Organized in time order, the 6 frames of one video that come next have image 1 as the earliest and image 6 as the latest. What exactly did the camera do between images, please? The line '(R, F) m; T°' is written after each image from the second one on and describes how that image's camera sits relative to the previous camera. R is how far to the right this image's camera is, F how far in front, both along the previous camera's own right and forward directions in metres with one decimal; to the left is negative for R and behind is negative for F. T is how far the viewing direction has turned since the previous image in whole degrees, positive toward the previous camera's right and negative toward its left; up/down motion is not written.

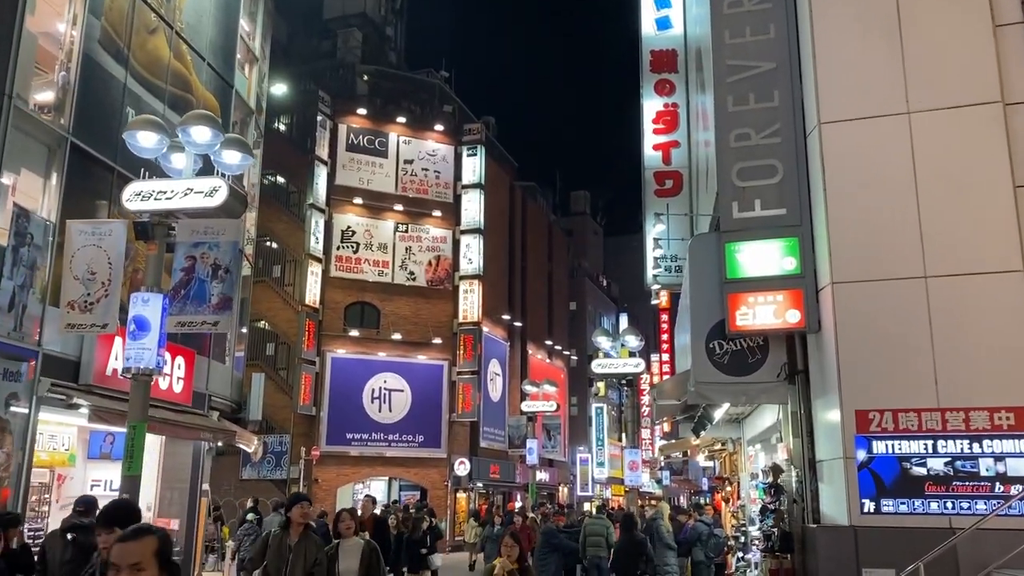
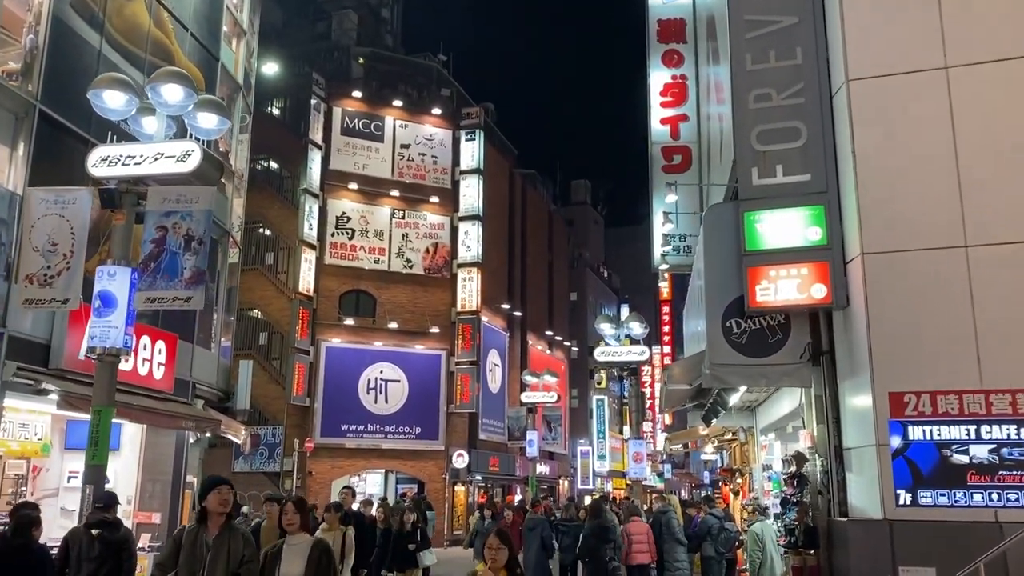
(0.0, +0.7) m; 0°
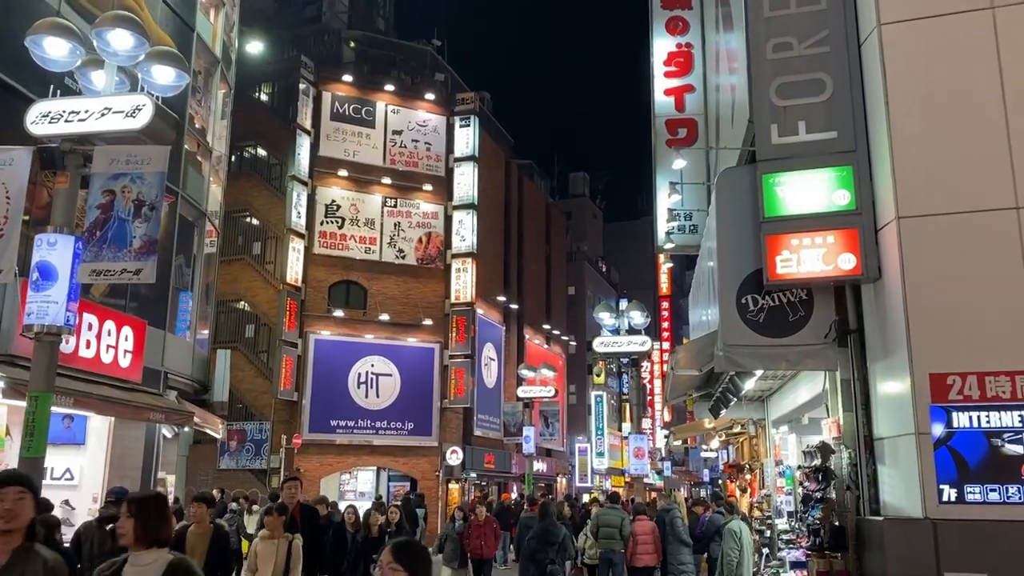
(+0.1, +0.9) m; 0°
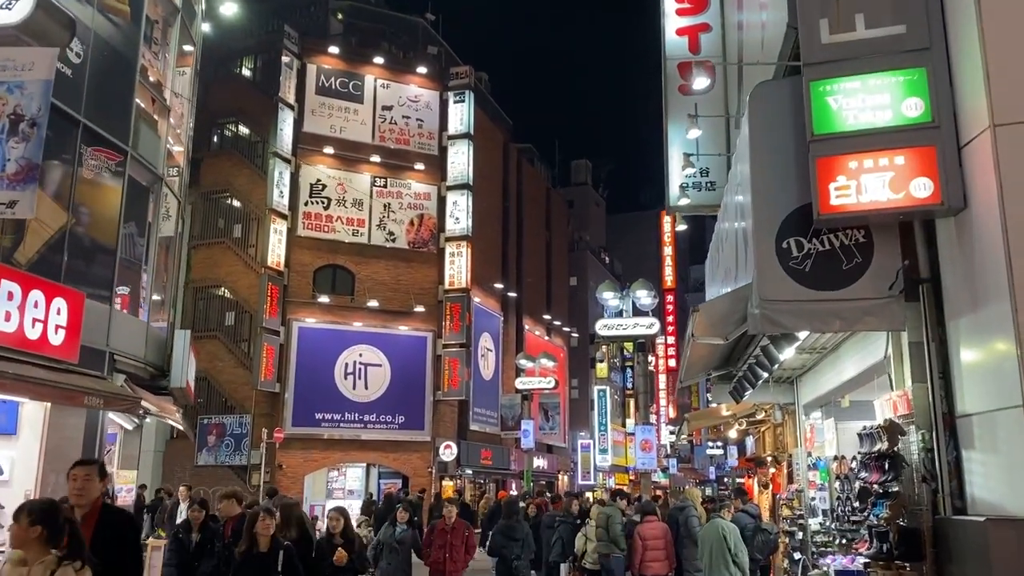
(+0.2, +1.6) m; 0°
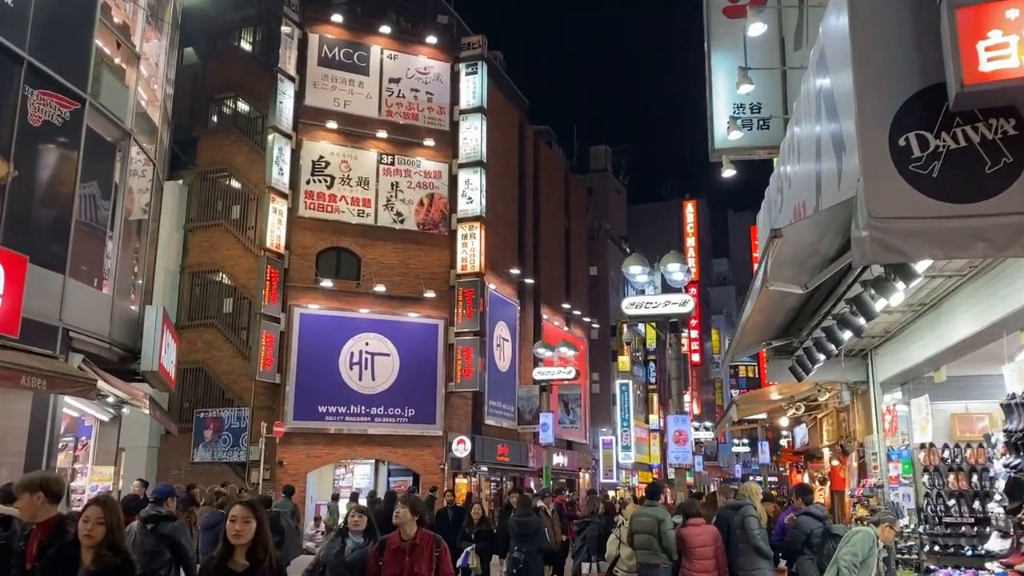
(0.0, +1.7) m; -1°
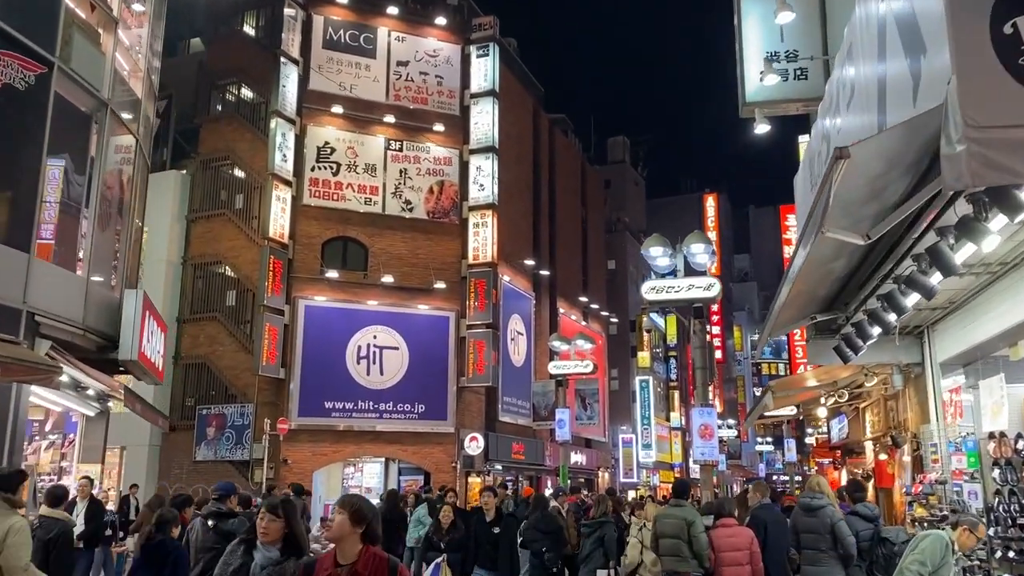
(+0.1, +1.0) m; -1°
